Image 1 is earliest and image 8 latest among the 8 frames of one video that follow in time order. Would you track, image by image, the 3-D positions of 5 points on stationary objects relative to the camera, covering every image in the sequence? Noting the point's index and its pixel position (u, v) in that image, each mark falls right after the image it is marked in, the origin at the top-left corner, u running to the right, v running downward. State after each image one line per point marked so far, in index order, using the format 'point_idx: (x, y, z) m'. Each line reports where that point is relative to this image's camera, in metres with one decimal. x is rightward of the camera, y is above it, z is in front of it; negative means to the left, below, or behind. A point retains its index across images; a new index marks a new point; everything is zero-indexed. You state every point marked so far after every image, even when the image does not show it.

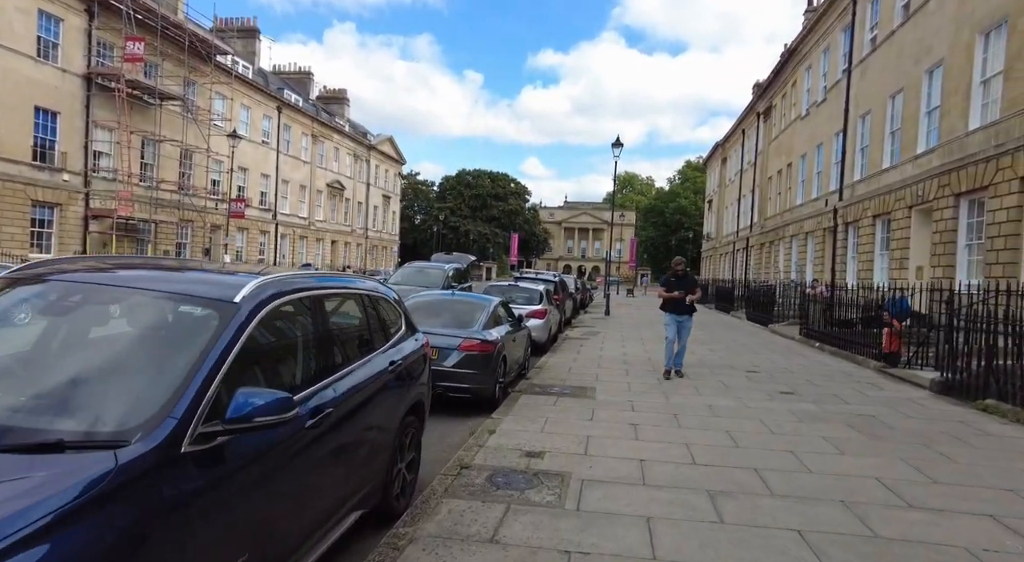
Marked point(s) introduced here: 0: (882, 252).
0: (+12.2, +0.9, +20.0) m
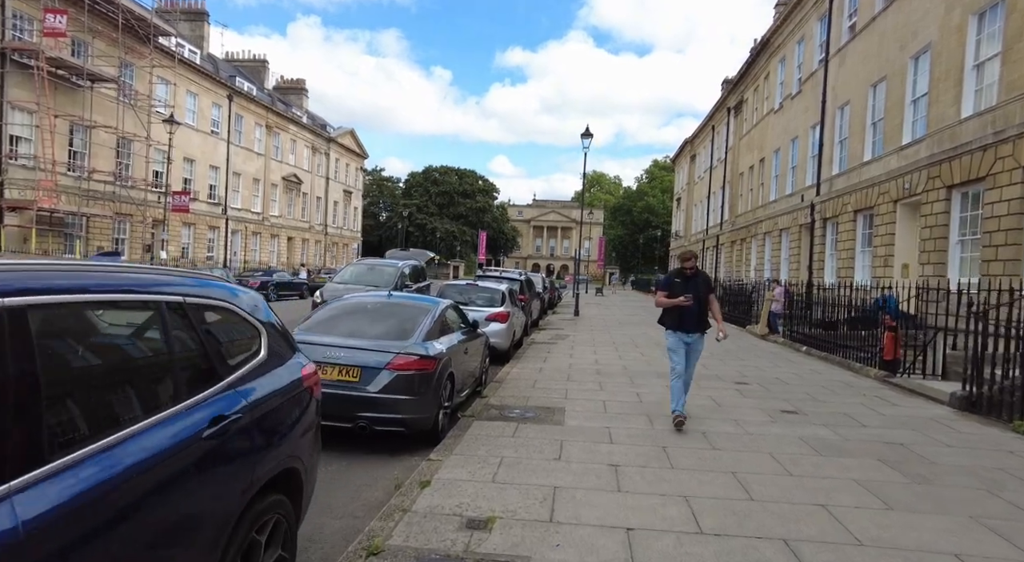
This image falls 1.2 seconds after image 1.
0: (+11.0, +1.0, +19.0) m
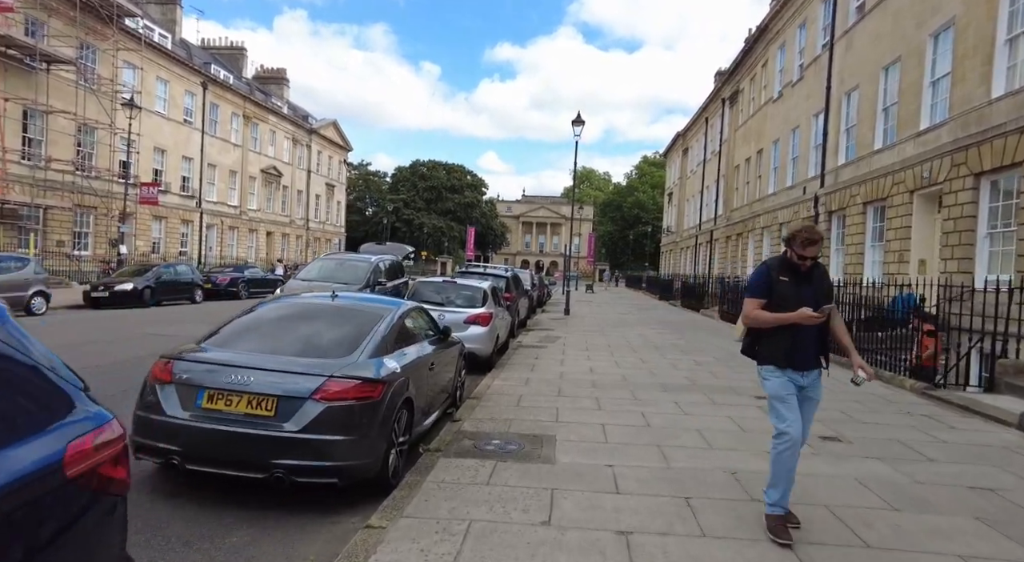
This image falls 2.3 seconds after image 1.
0: (+10.6, +1.1, +17.7) m
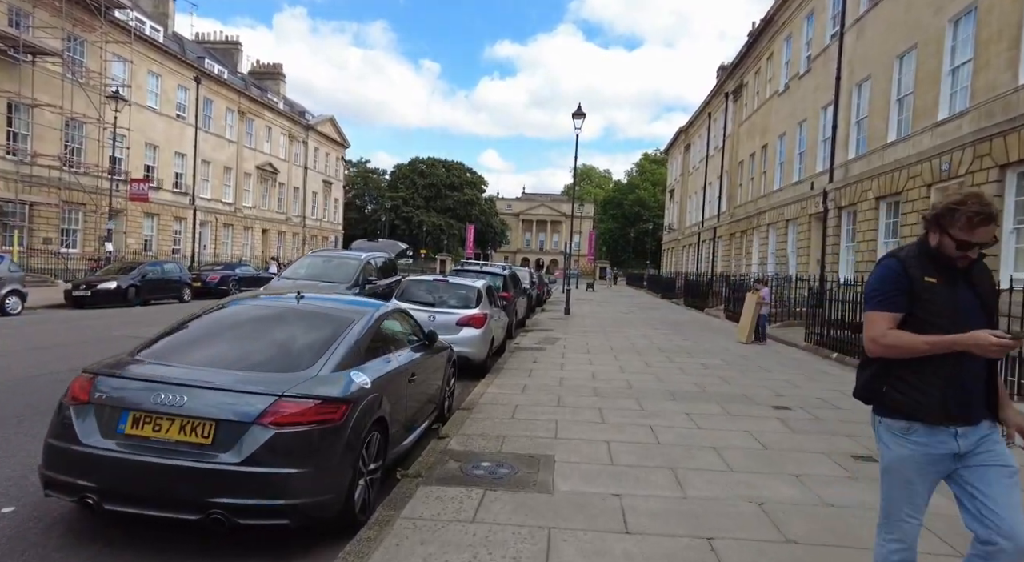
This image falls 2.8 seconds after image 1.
0: (+10.5, +1.1, +17.0) m
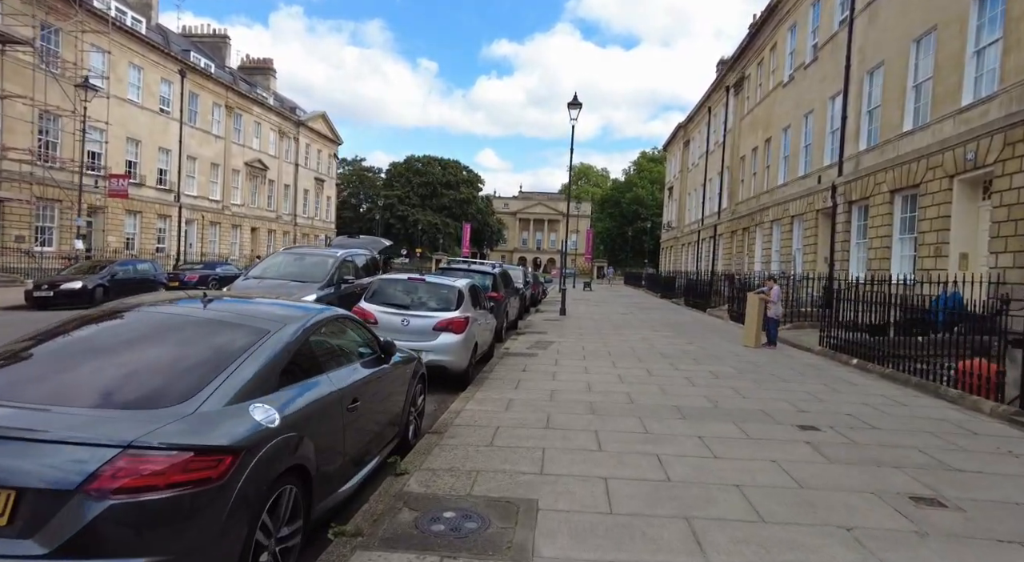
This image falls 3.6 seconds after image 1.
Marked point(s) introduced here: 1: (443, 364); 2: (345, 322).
0: (+10.3, +1.2, +16.0) m
1: (-0.9, -1.1, +8.1) m
2: (-1.3, -0.3, +4.8) m
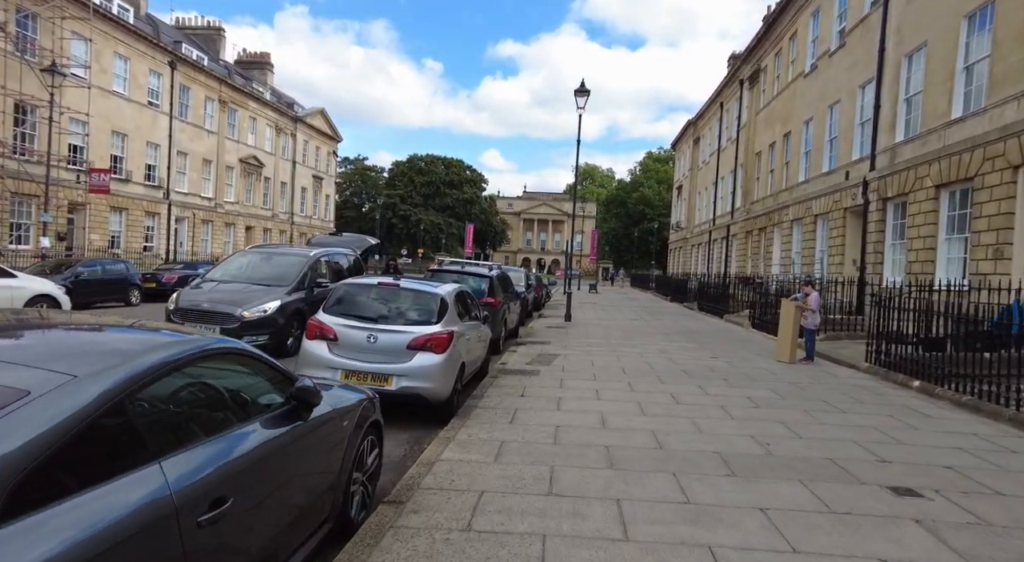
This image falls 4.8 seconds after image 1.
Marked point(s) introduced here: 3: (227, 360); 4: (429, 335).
0: (+10.3, +1.0, +14.2) m
1: (-1.0, -1.2, +6.4) m
2: (-1.4, -0.4, +3.2) m
3: (-1.4, -0.4, +3.0) m
4: (-0.9, -0.6, +6.6) m
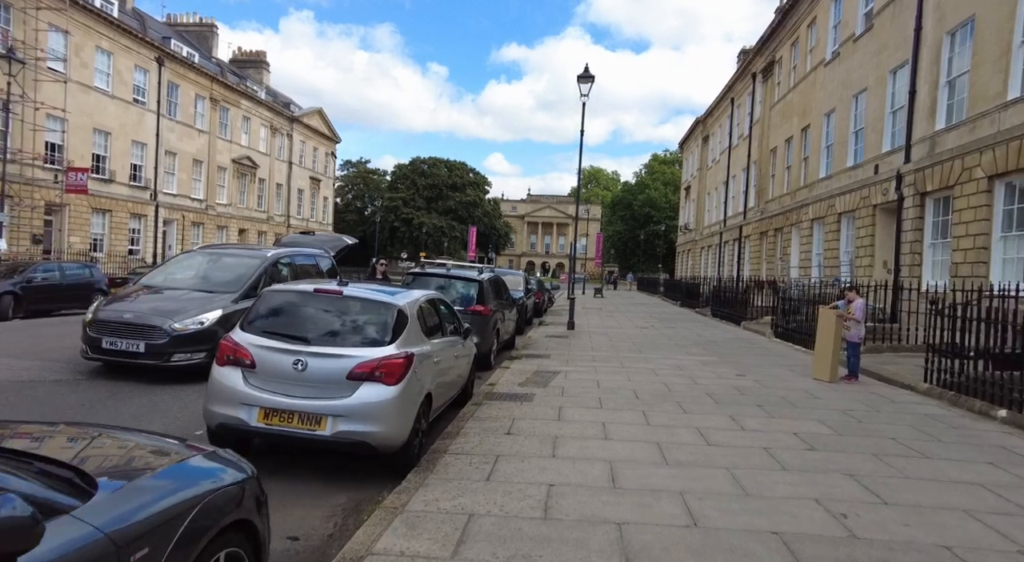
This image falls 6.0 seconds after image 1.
0: (+10.2, +1.0, +12.5) m
1: (-1.1, -1.2, +4.8) m
2: (-1.6, -0.4, +1.5) m
3: (-1.6, -0.4, +1.3) m
4: (-1.1, -0.6, +4.9) m
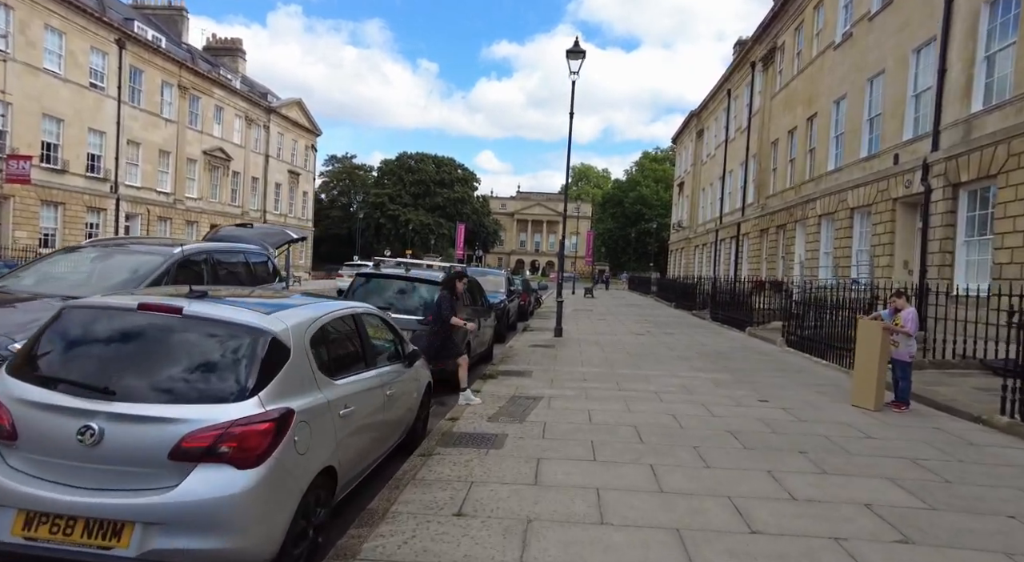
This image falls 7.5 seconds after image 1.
0: (+9.7, +0.9, +10.7) m
1: (-1.5, -1.3, +2.8) m
2: (-1.9, -0.5, -0.5) m
3: (-1.9, -0.5, -0.7) m
4: (-1.4, -0.7, +3.0) m
